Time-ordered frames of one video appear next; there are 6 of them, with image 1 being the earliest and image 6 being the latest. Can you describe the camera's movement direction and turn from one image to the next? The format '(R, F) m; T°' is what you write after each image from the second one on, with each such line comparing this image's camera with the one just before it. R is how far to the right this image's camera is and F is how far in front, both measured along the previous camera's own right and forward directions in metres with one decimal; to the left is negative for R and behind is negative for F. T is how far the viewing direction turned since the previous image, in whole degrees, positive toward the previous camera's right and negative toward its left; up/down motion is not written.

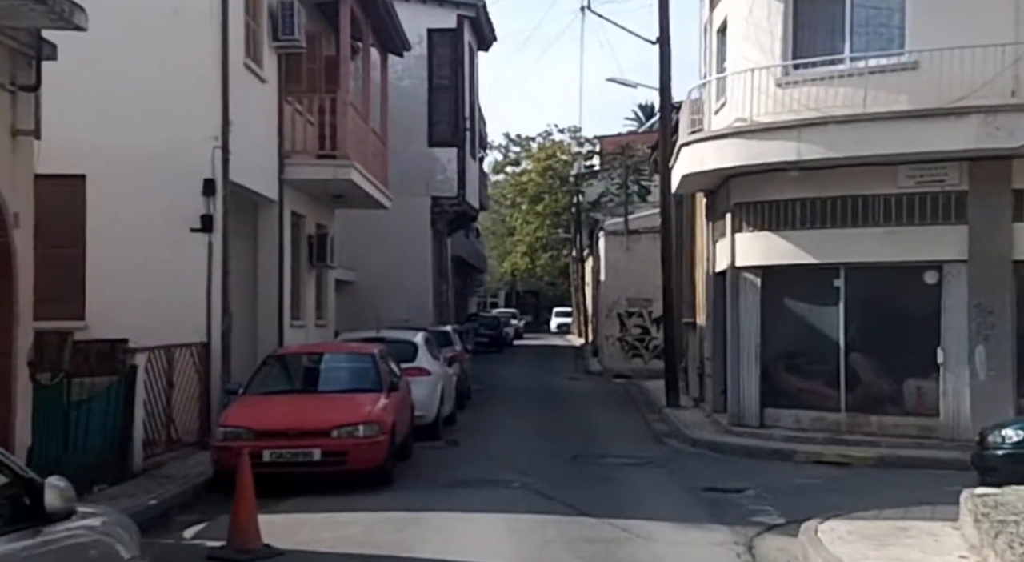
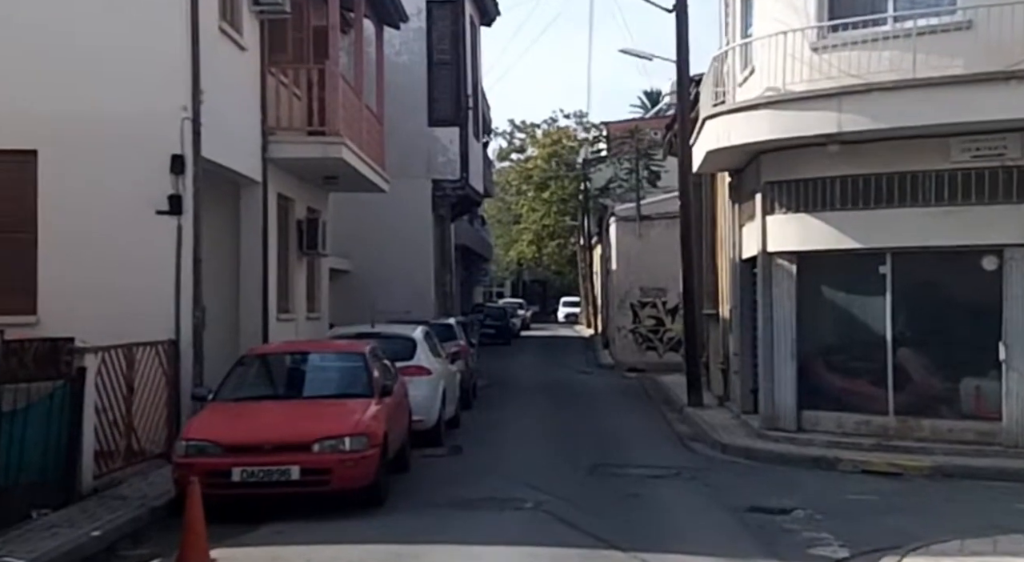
(0.0, +1.6) m; 0°
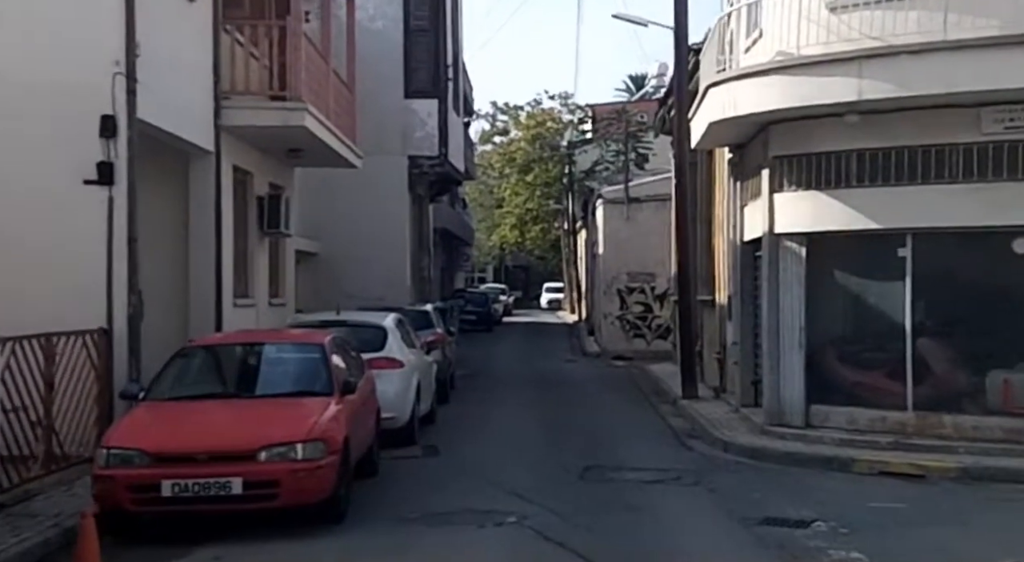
(0.0, +1.4) m; +1°
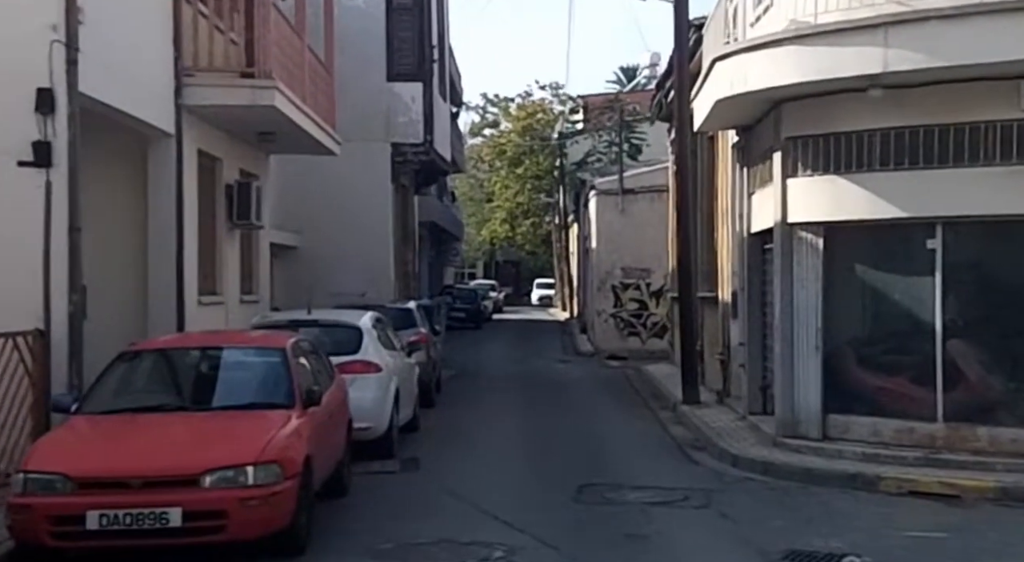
(0.0, +1.3) m; 0°
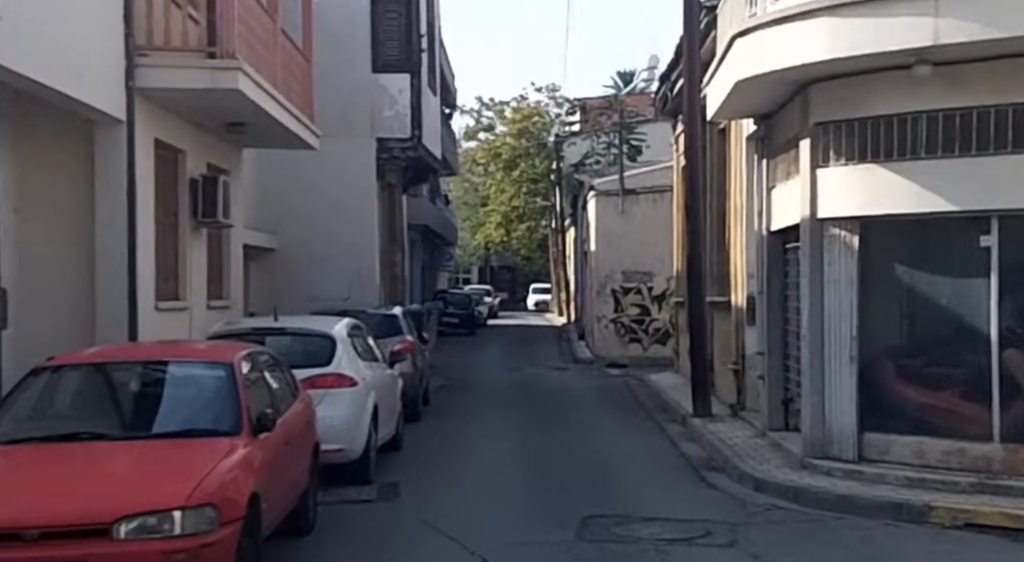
(0.0, +1.4) m; 0°
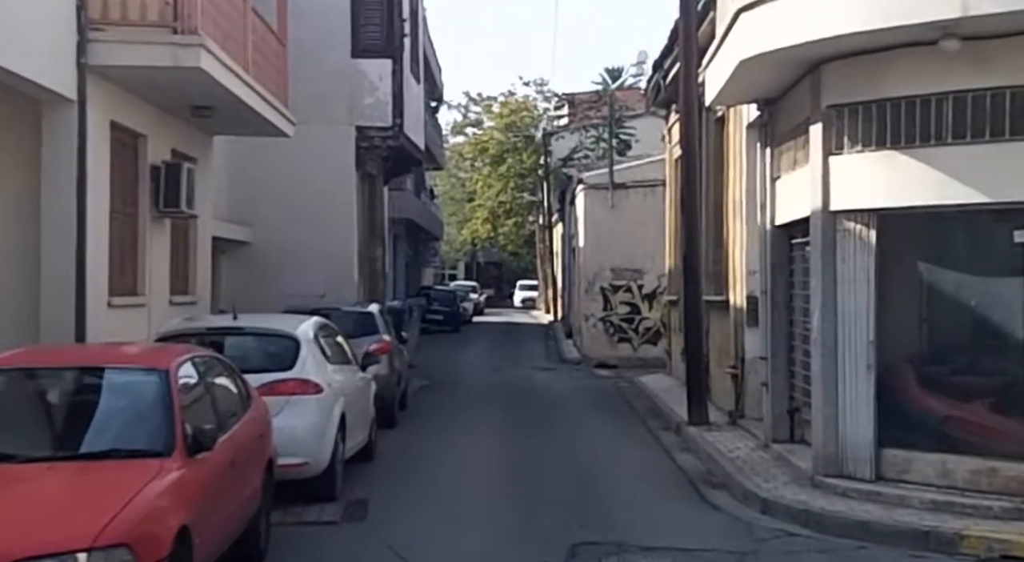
(0.0, +1.0) m; +1°
